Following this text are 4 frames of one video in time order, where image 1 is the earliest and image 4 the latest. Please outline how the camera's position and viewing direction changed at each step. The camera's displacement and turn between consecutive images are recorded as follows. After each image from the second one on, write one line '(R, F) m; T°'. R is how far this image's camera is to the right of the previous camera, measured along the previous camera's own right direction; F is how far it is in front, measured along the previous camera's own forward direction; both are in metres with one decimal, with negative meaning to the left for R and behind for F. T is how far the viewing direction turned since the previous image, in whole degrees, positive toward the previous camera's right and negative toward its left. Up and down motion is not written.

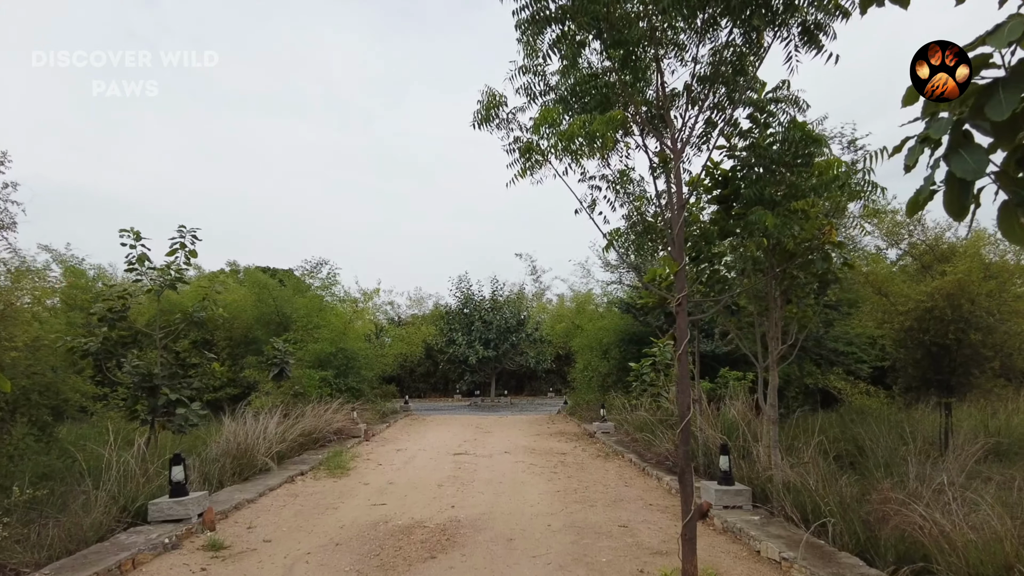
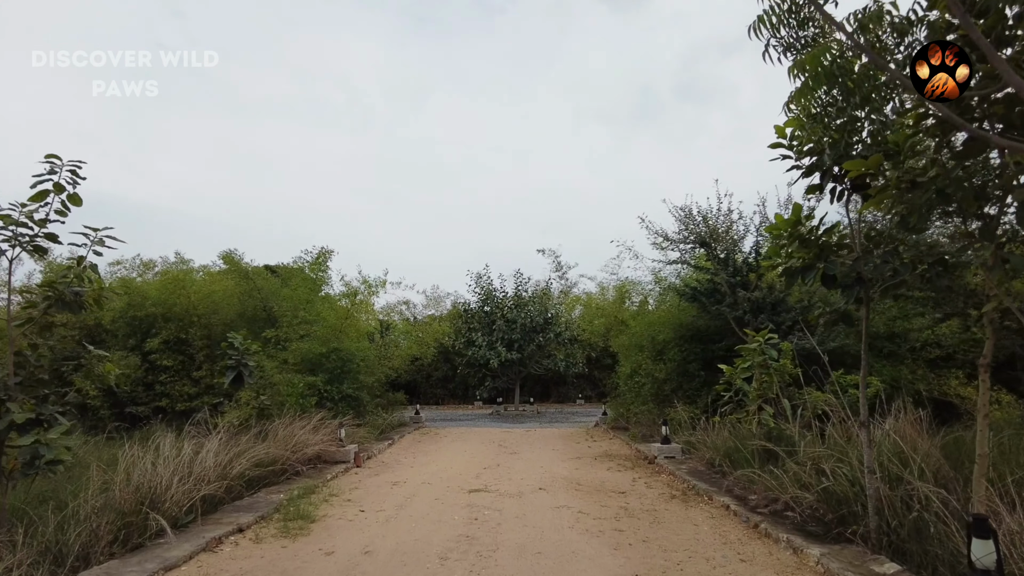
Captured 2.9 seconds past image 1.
(-0.2, +3.0) m; -2°
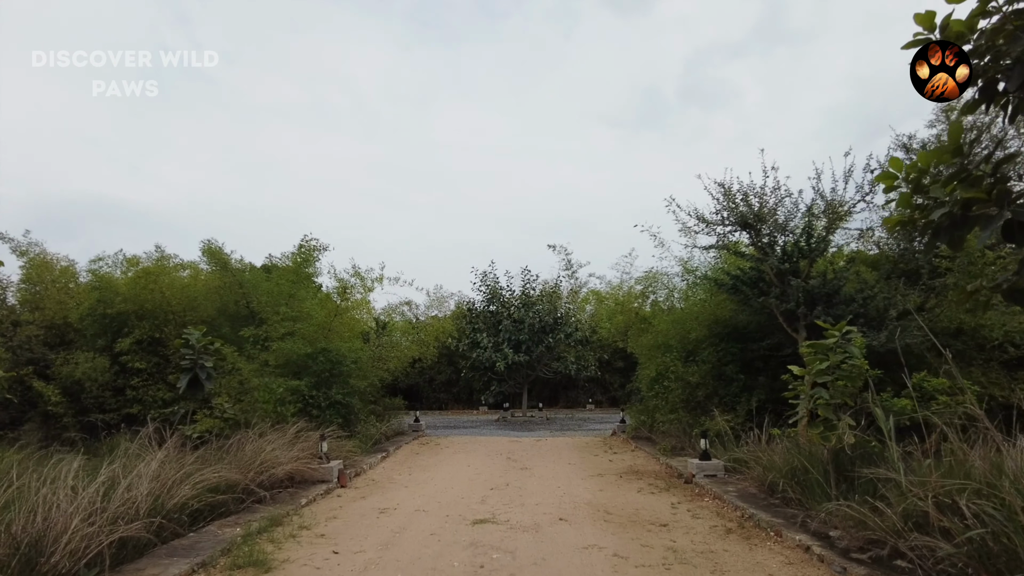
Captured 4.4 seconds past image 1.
(-0.1, +1.5) m; 0°
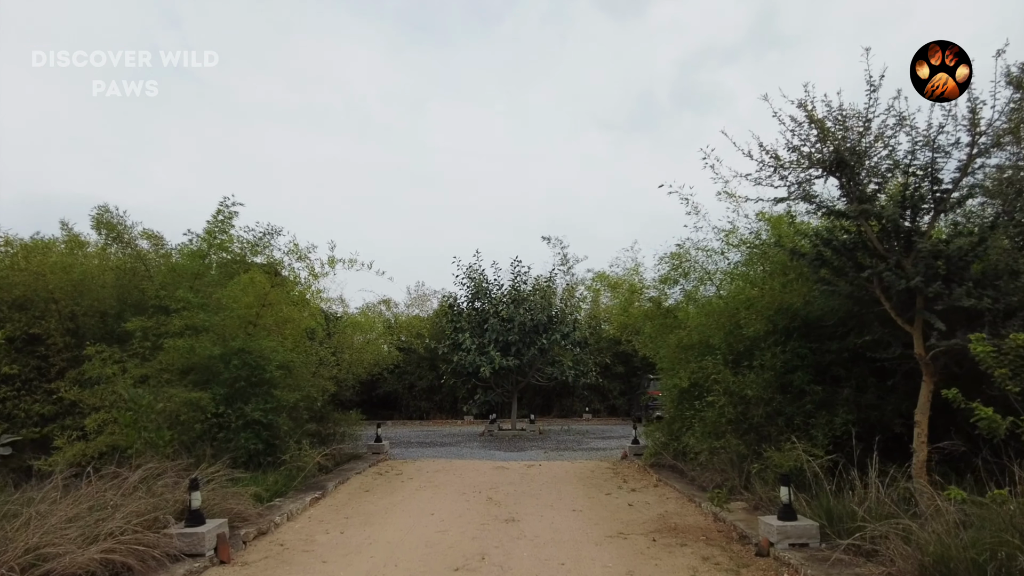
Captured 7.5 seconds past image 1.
(+0.1, +3.0) m; +1°
